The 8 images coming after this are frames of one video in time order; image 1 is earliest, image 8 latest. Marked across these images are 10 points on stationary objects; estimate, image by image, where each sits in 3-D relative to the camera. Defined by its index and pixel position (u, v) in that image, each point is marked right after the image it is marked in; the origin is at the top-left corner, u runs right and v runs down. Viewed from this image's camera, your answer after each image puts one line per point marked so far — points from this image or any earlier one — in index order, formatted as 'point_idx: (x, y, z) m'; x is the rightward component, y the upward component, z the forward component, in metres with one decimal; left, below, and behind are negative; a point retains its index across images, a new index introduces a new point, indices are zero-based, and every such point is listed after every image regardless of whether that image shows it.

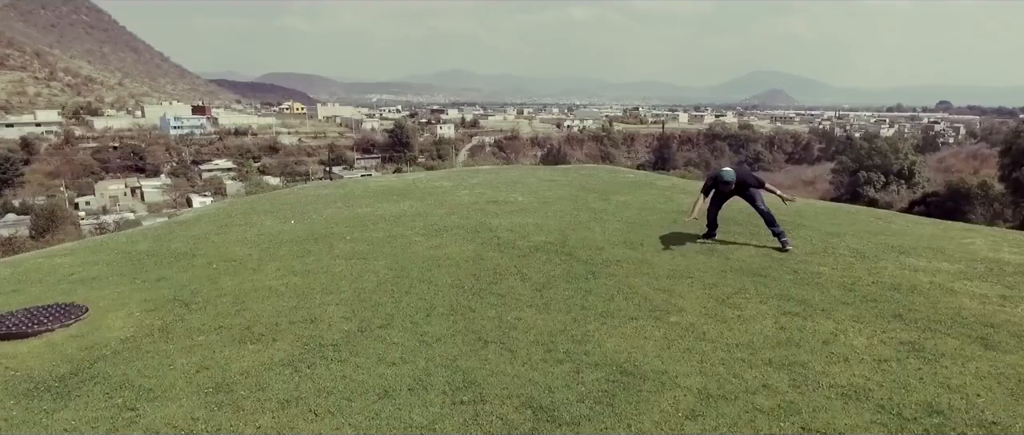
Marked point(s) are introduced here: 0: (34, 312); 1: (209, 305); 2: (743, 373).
0: (-4.1, -0.8, +5.3) m
1: (-2.8, -0.8, +5.6) m
2: (+1.5, -1.0, +4.1) m
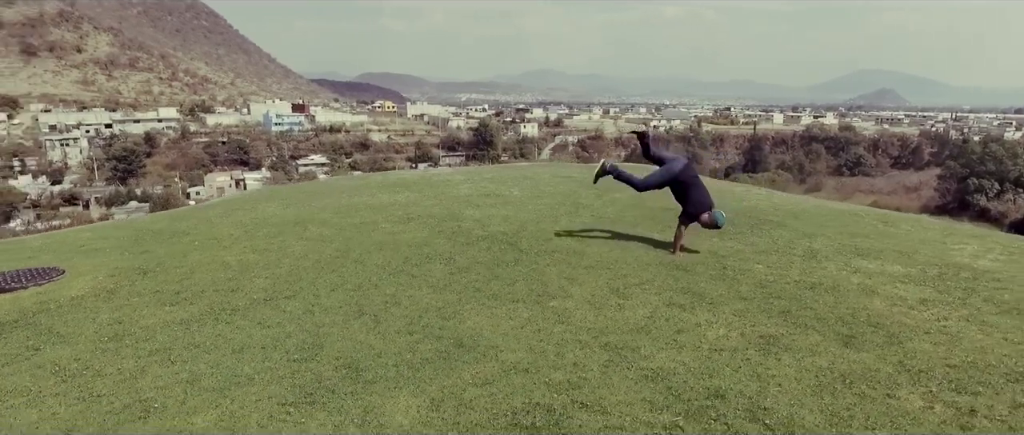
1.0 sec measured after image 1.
0: (-5.1, -0.6, +6.3) m
1: (-3.7, -0.6, +6.4) m
2: (+0.4, -0.9, +4.3) m
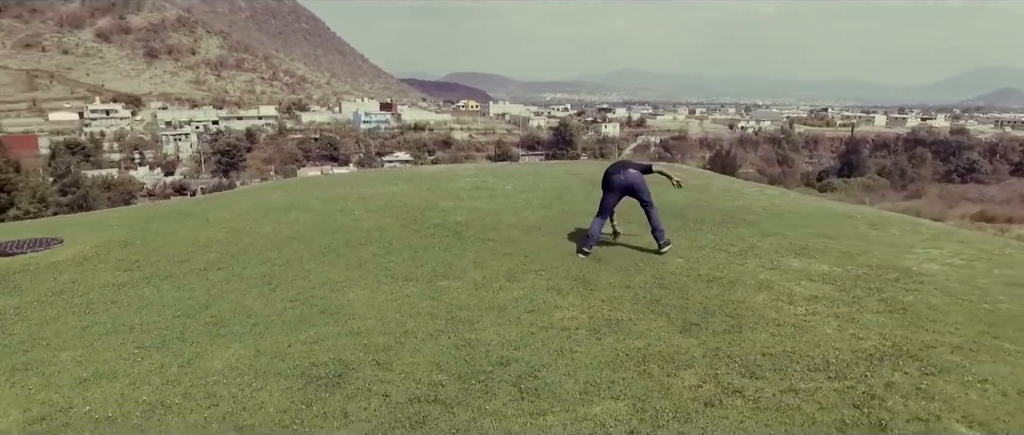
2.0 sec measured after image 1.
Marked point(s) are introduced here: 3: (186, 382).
0: (-5.9, -0.3, +7.5) m
1: (-4.5, -0.3, +7.4) m
2: (-0.8, -0.8, +4.7) m
3: (-2.0, -1.0, +3.7) m
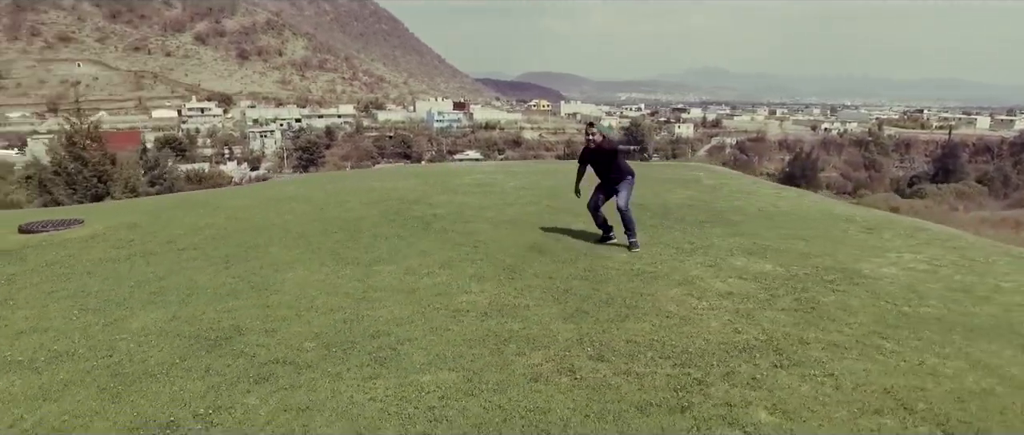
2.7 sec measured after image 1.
0: (-6.4, -0.1, +8.5) m
1: (-5.0, -0.1, +8.3) m
2: (-1.6, -0.7, +5.2) m
3: (-2.9, -0.8, +4.3) m
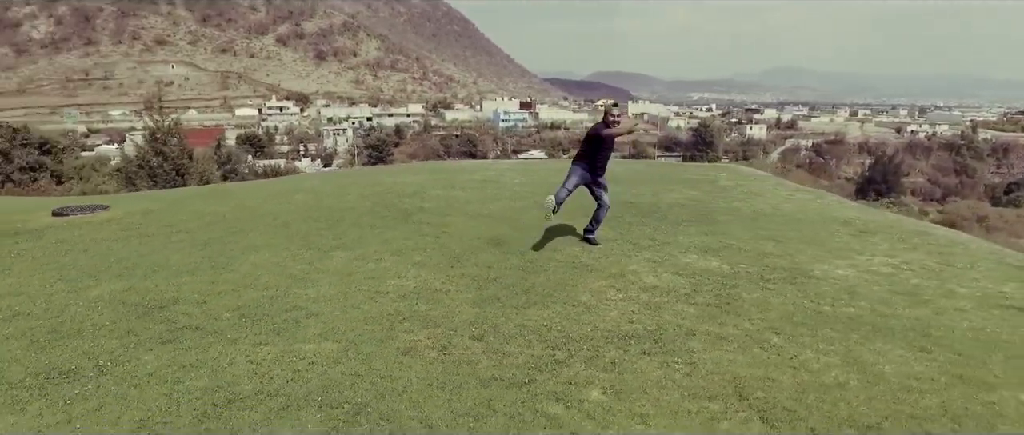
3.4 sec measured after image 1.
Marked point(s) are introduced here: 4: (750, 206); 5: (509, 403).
0: (-6.7, +0.2, +9.6) m
1: (-5.4, +0.1, +9.2) m
2: (-2.3, -0.6, +5.8) m
3: (-3.7, -0.7, +5.0) m
4: (+4.2, +0.2, +11.0) m
5: (0.0, -1.1, +3.5) m
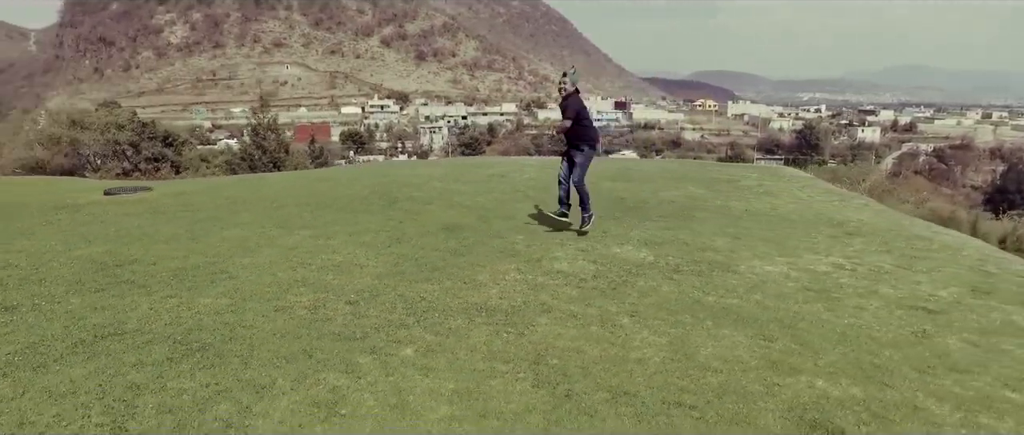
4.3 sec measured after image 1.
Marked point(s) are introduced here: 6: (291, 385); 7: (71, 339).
0: (-6.9, +0.5, +11.1) m
1: (-5.6, +0.4, +10.6) m
2: (-3.2, -0.3, +6.7) m
3: (-4.7, -0.4, +6.1) m
4: (+4.1, +0.2, +10.8) m
5: (-1.3, -0.9, +4.1) m
6: (-1.3, -1.0, +3.7) m
7: (-3.0, -0.8, +4.2) m
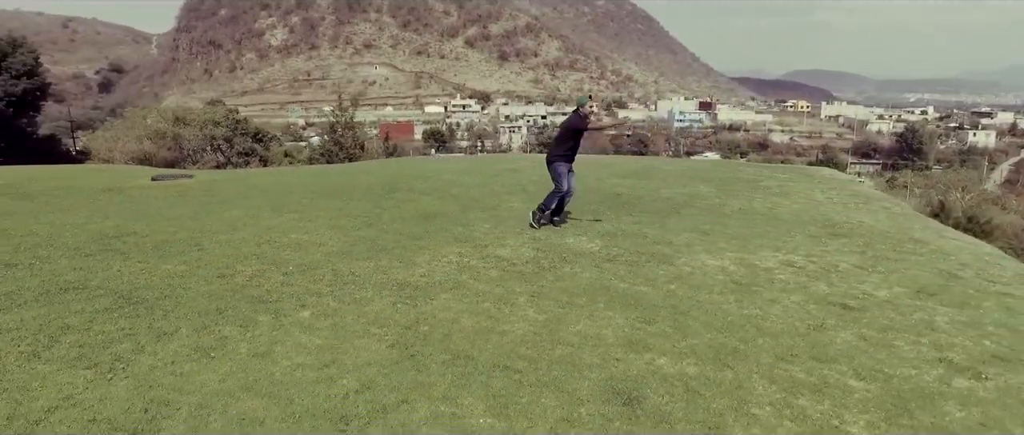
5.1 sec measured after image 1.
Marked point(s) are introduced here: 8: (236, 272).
0: (-6.8, +0.9, +12.4) m
1: (-5.7, +0.7, +11.7) m
2: (-3.7, -0.1, +7.6) m
3: (-5.3, -0.1, +7.2) m
4: (+4.1, +0.2, +10.8) m
5: (-2.2, -0.7, +4.8) m
6: (-2.3, -0.8, +4.4) m
7: (-3.9, -0.6, +5.0) m
8: (-2.6, -0.5, +5.8) m
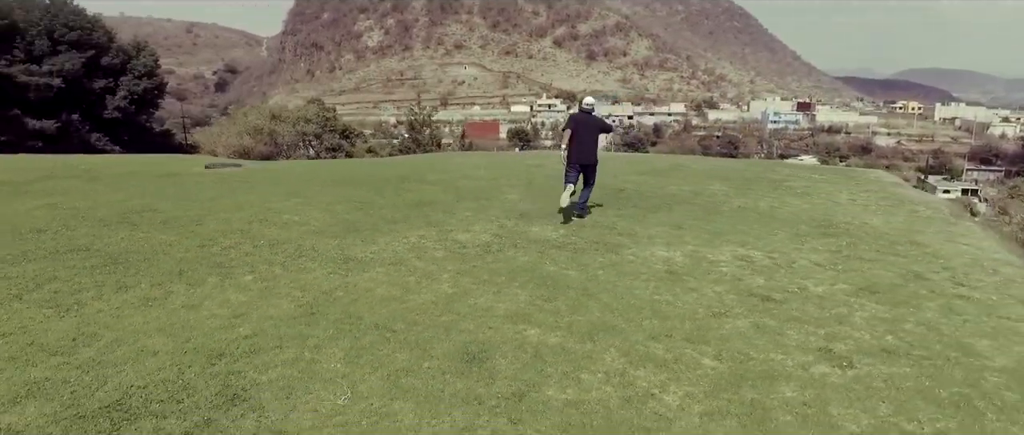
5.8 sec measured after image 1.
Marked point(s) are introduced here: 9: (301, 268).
0: (-6.4, +1.2, +13.8) m
1: (-5.4, +1.0, +13.0) m
2: (-4.1, +0.1, +8.6) m
3: (-5.7, +0.2, +8.5) m
4: (+4.1, +0.2, +10.7) m
5: (-2.9, -0.5, +5.6) m
6: (-3.1, -0.6, +5.2) m
7: (-4.6, -0.3, +6.1) m
8: (-3.2, -0.3, +6.7) m
9: (-2.0, -0.5, +5.9) m
